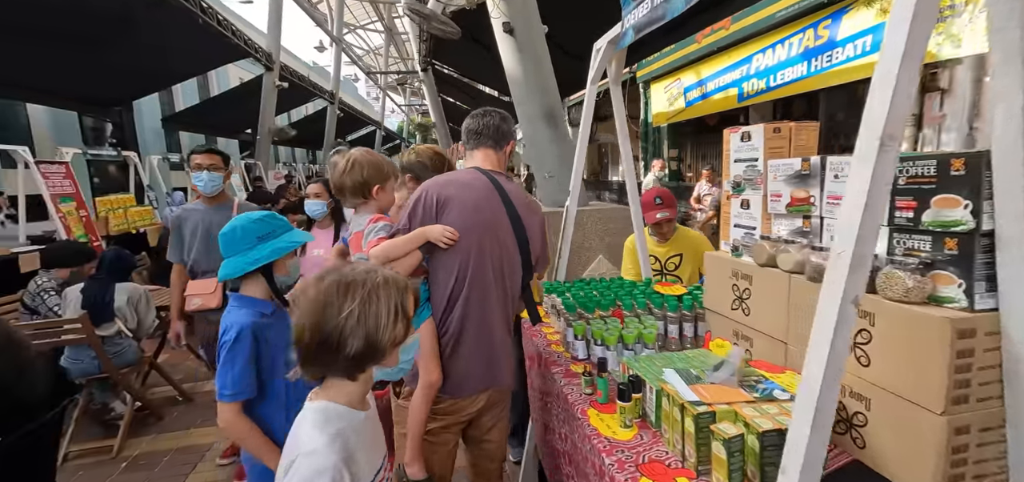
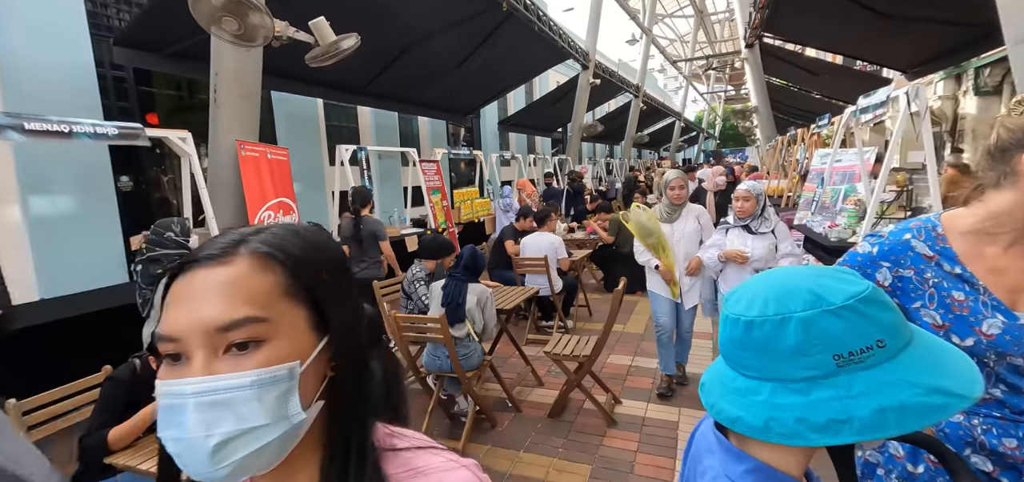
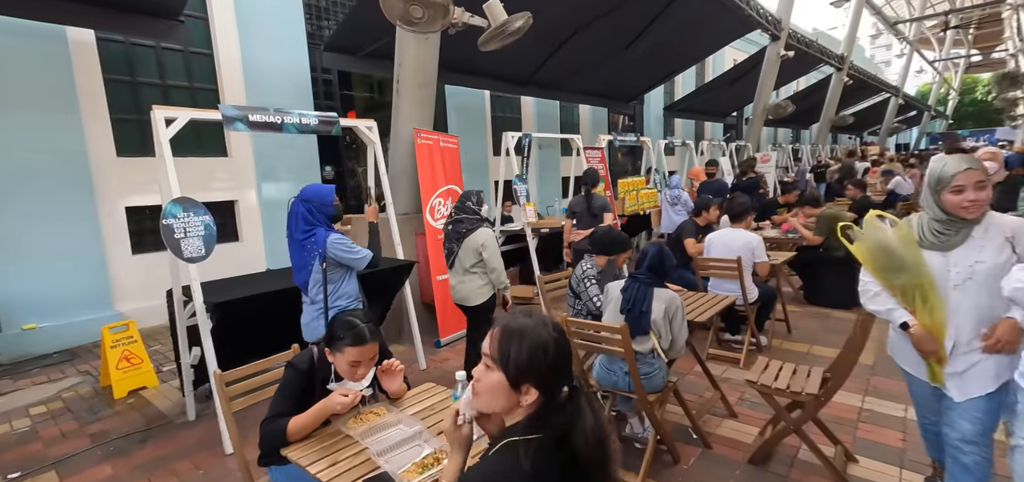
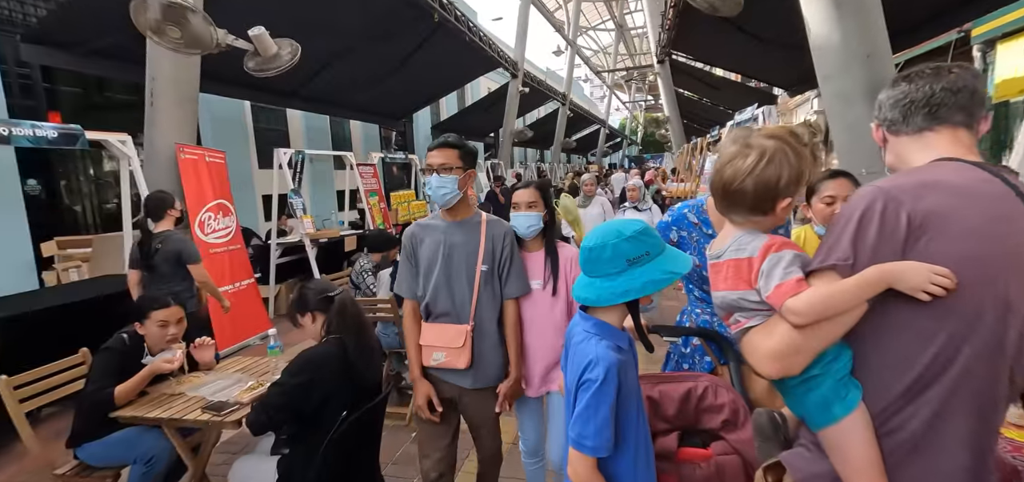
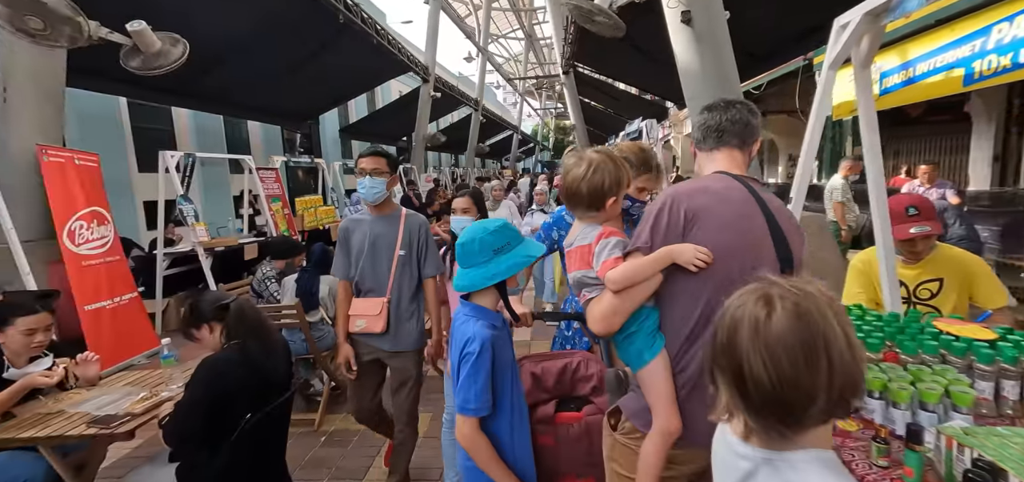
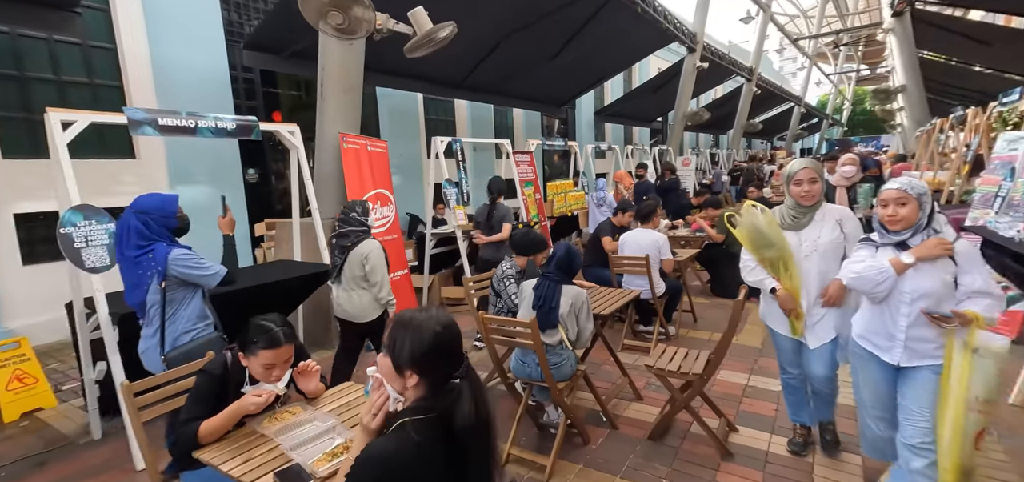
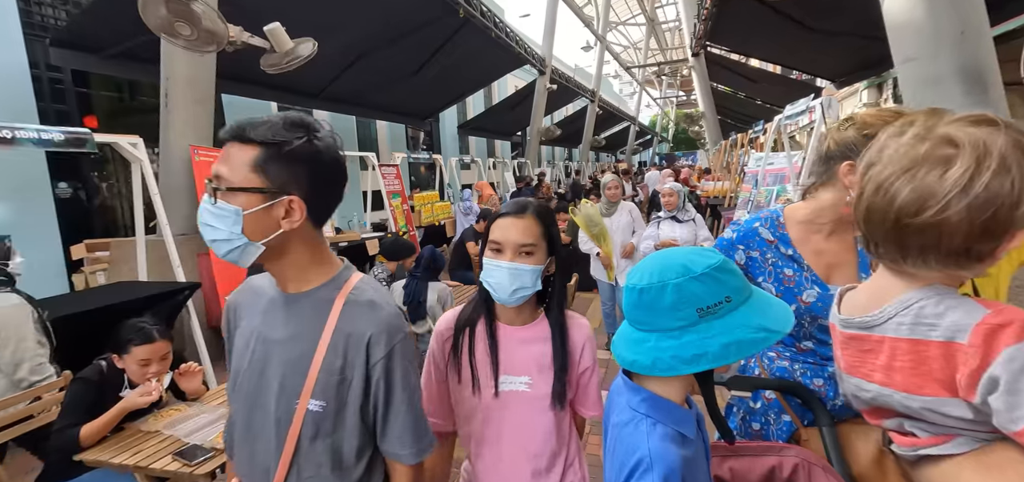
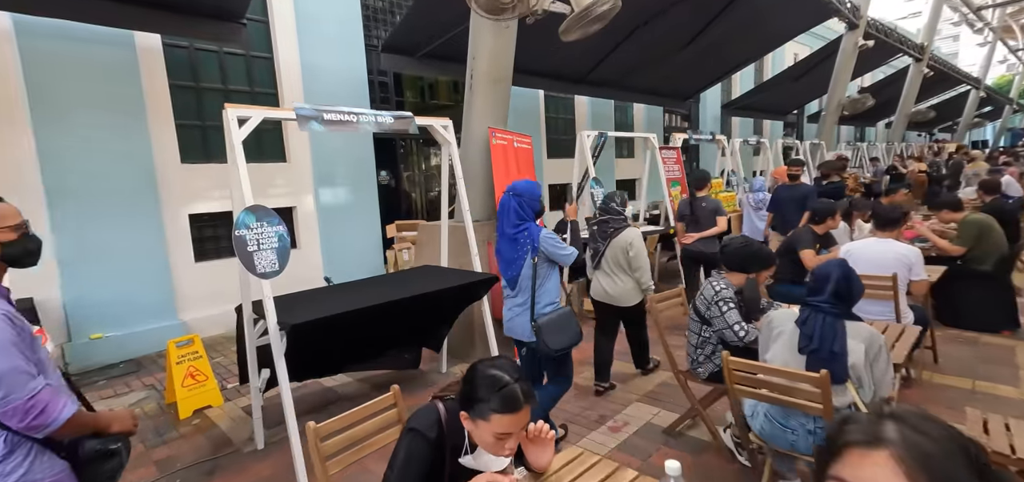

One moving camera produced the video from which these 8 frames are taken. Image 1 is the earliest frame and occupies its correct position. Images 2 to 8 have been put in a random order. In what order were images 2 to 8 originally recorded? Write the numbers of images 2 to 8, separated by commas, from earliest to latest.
5, 4, 7, 2, 6, 3, 8
